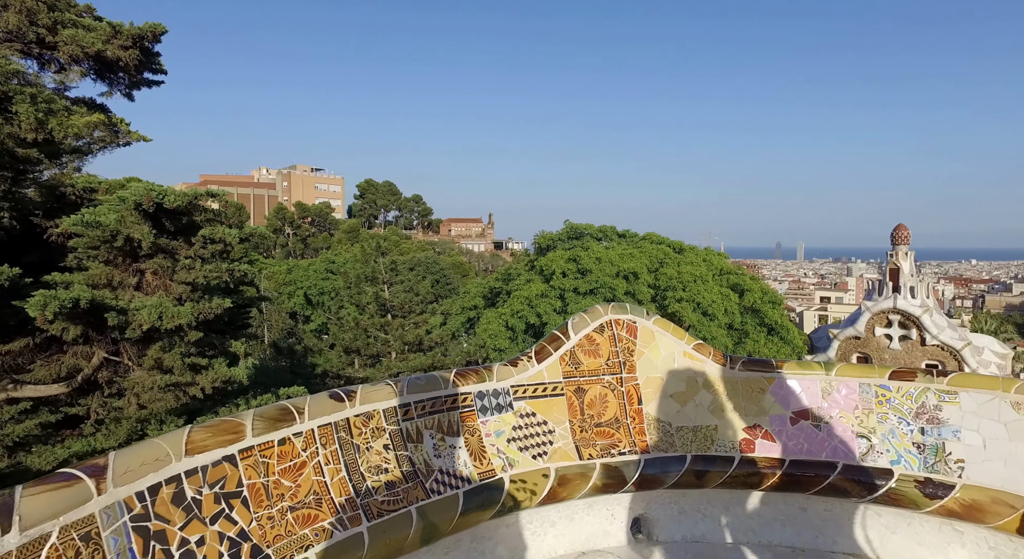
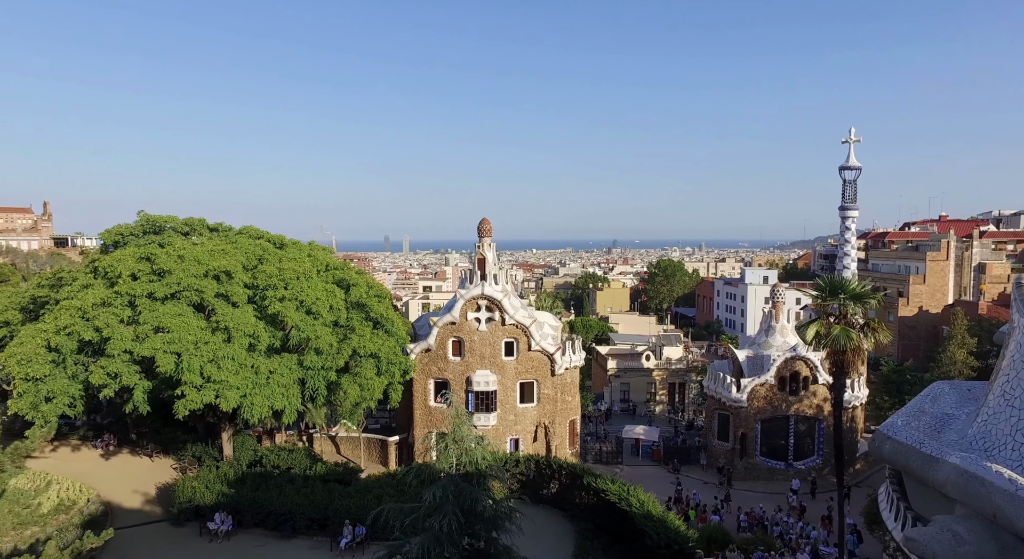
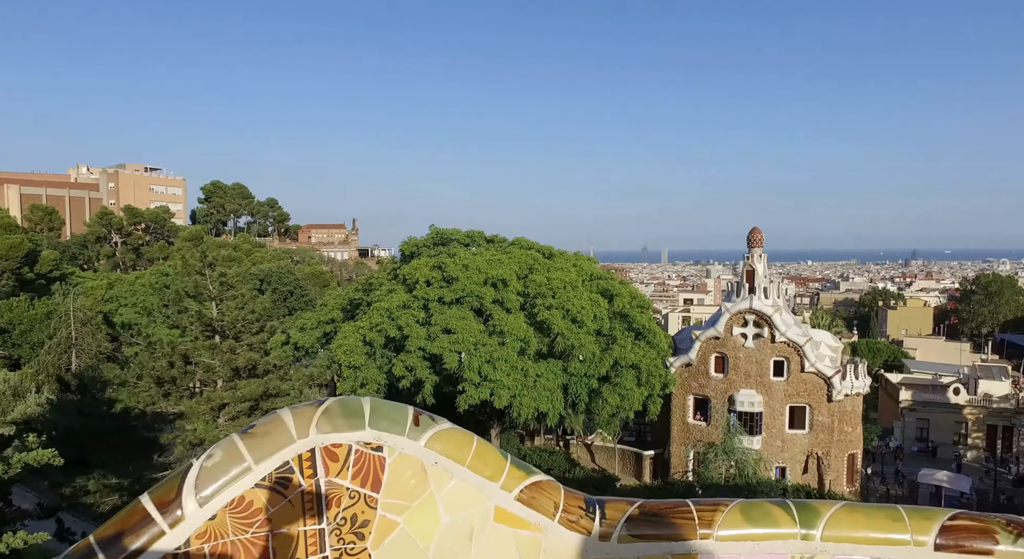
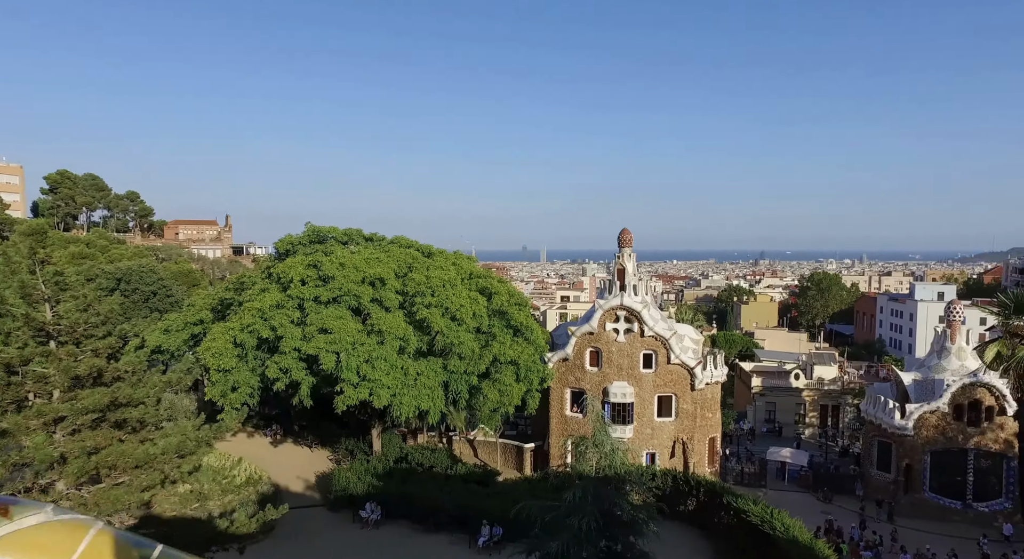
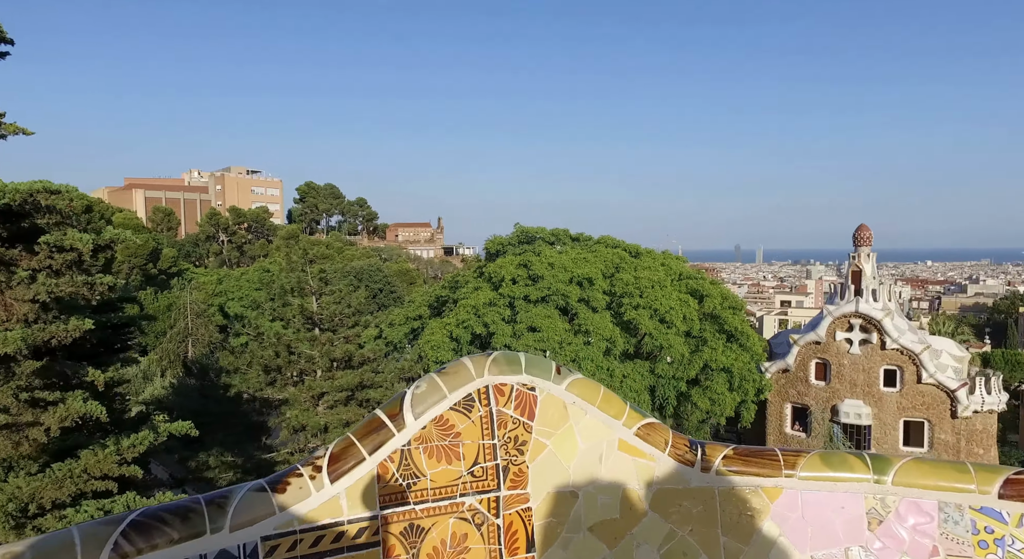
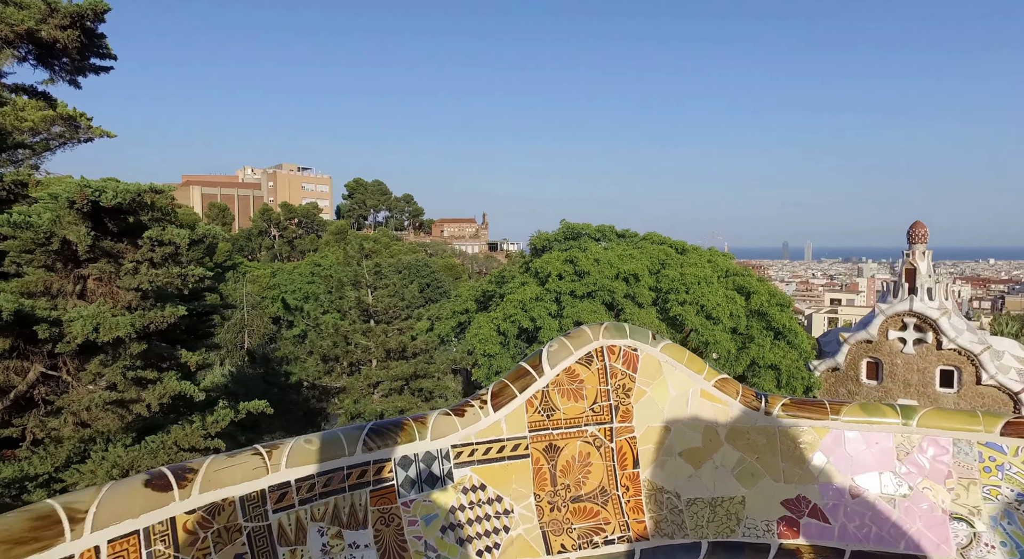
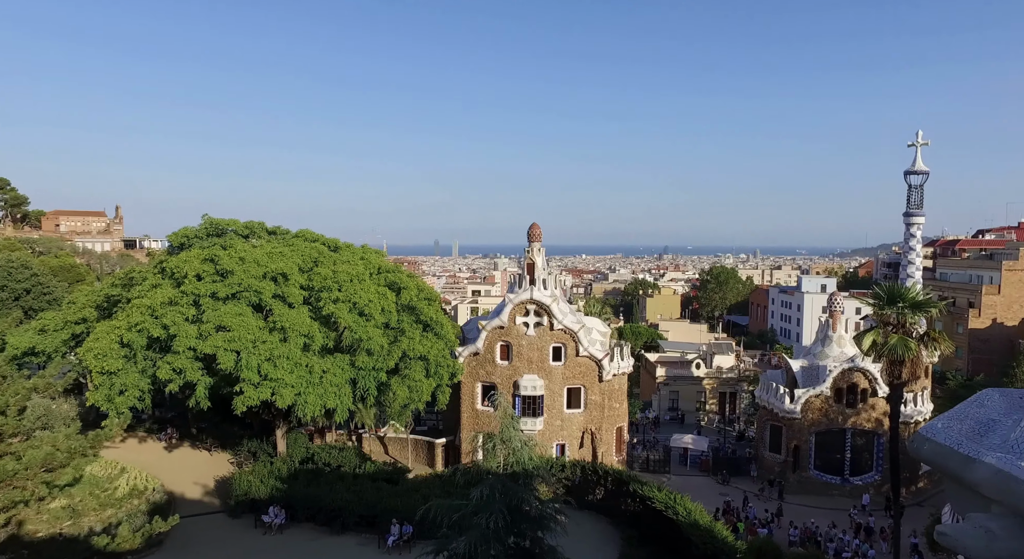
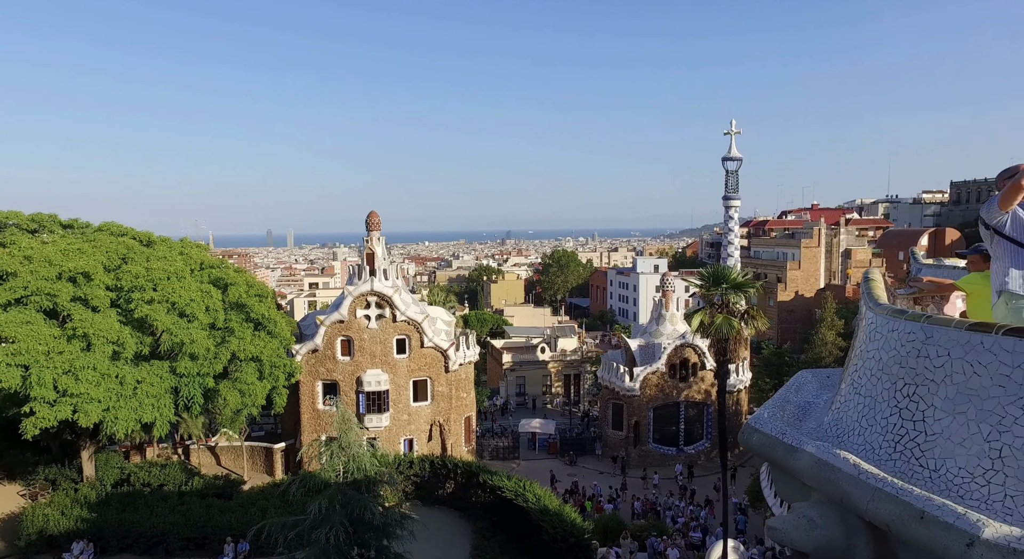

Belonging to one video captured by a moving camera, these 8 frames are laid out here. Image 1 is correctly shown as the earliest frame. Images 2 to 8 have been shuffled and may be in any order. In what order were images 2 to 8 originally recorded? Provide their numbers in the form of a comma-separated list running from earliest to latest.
6, 5, 3, 4, 7, 2, 8
